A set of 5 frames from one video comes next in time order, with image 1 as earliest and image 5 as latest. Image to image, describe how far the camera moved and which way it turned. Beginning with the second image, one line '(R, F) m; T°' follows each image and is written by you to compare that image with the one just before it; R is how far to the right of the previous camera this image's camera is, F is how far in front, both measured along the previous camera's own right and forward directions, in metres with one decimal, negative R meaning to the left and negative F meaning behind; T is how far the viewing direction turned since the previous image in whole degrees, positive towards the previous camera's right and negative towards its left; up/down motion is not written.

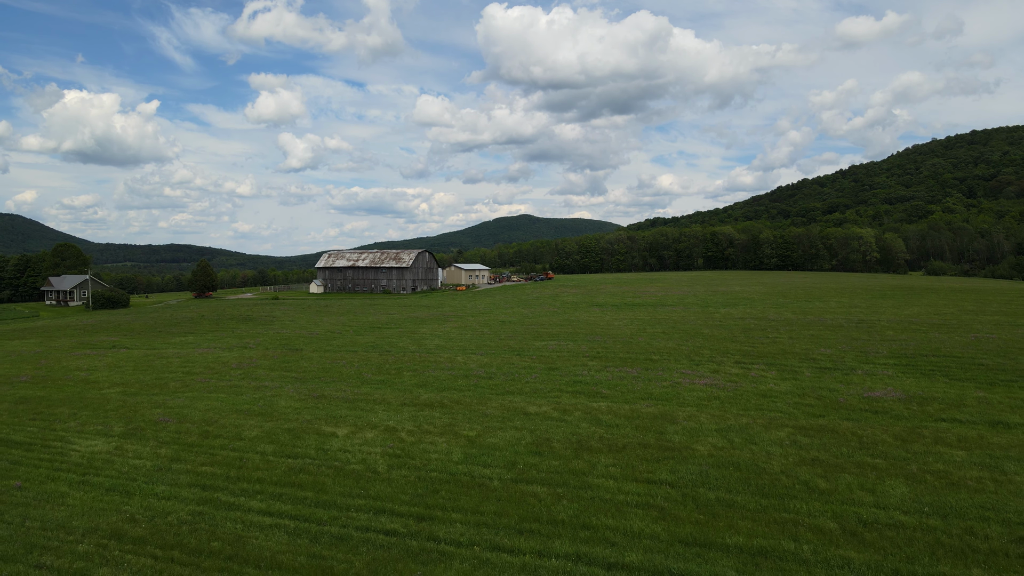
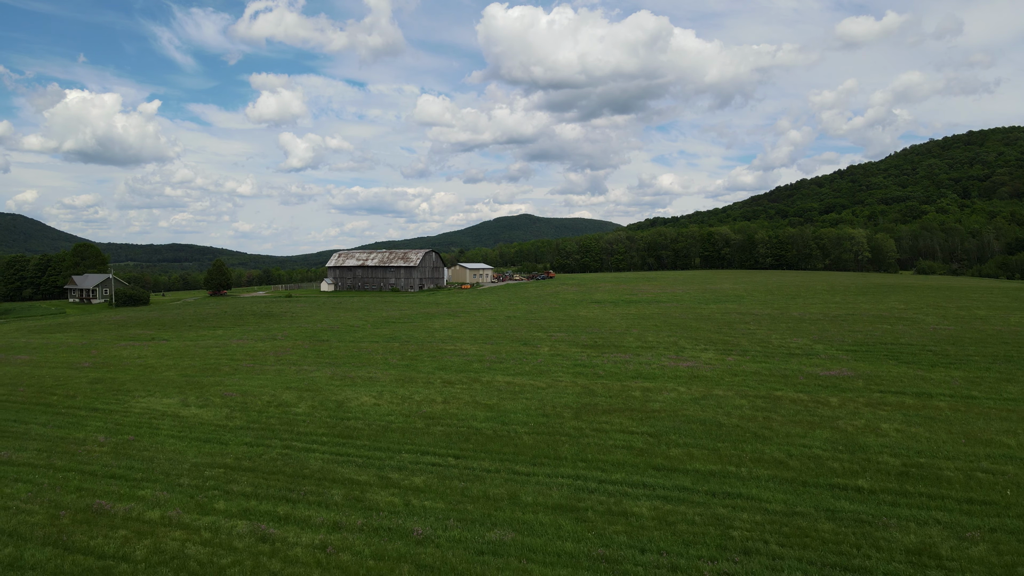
(-0.3, -2.9) m; 0°
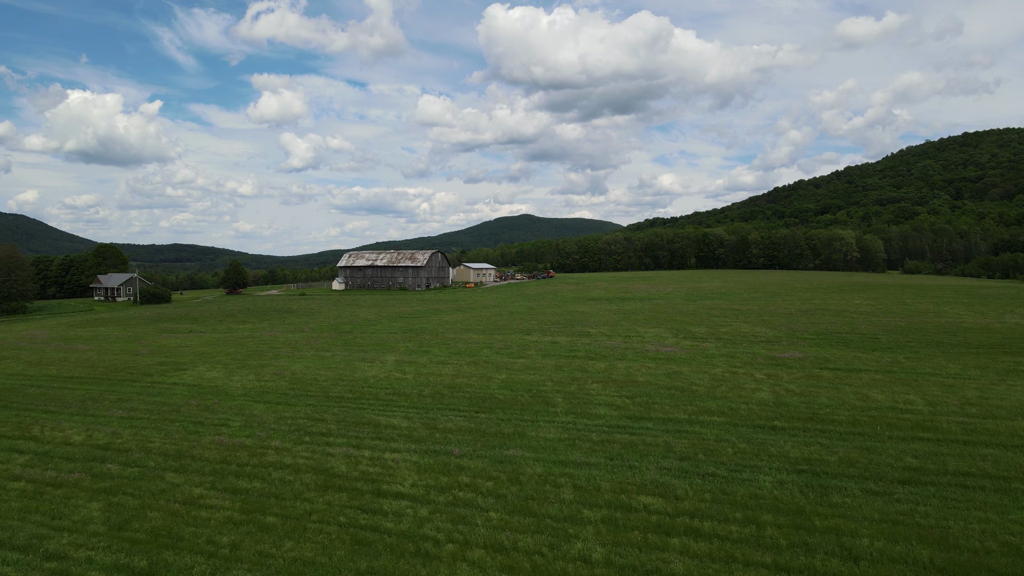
(-0.2, -3.6) m; 0°
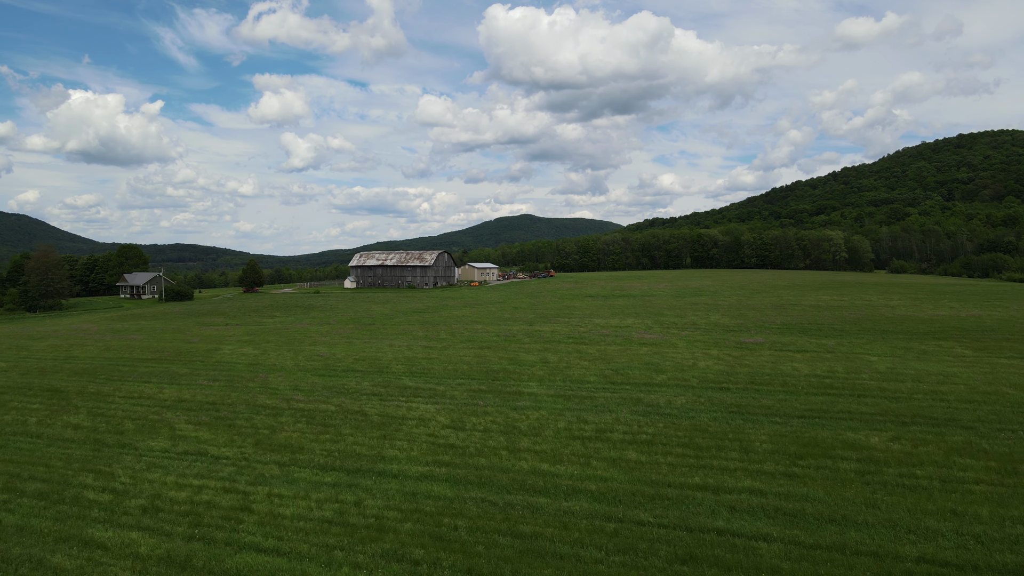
(-0.3, -4.1) m; 0°
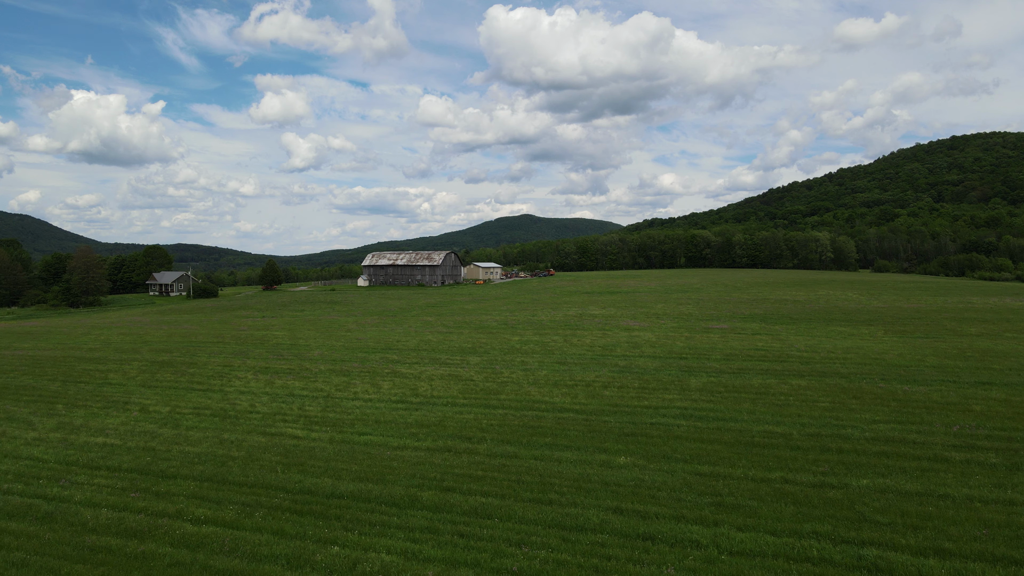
(-0.4, -5.3) m; 0°
